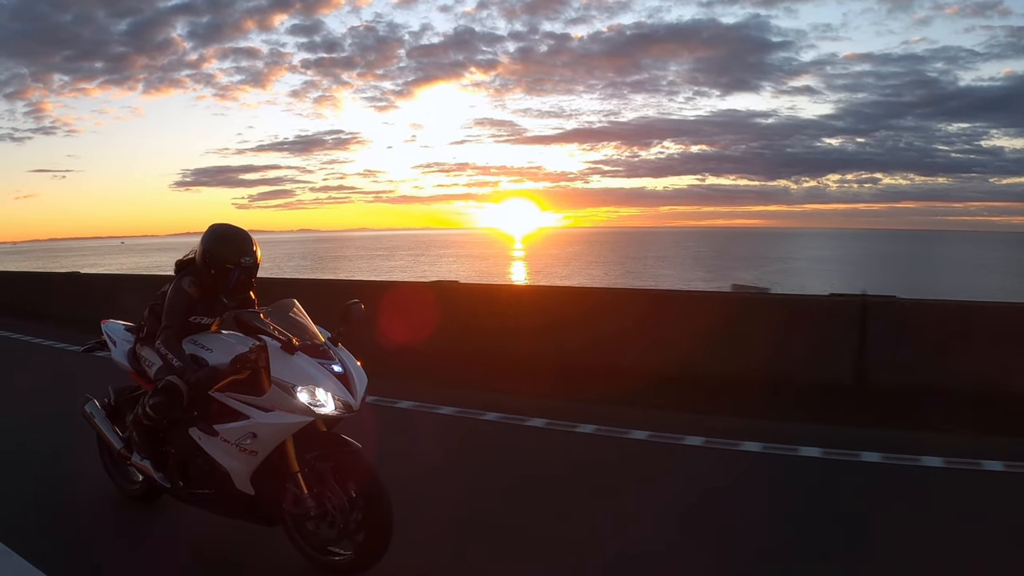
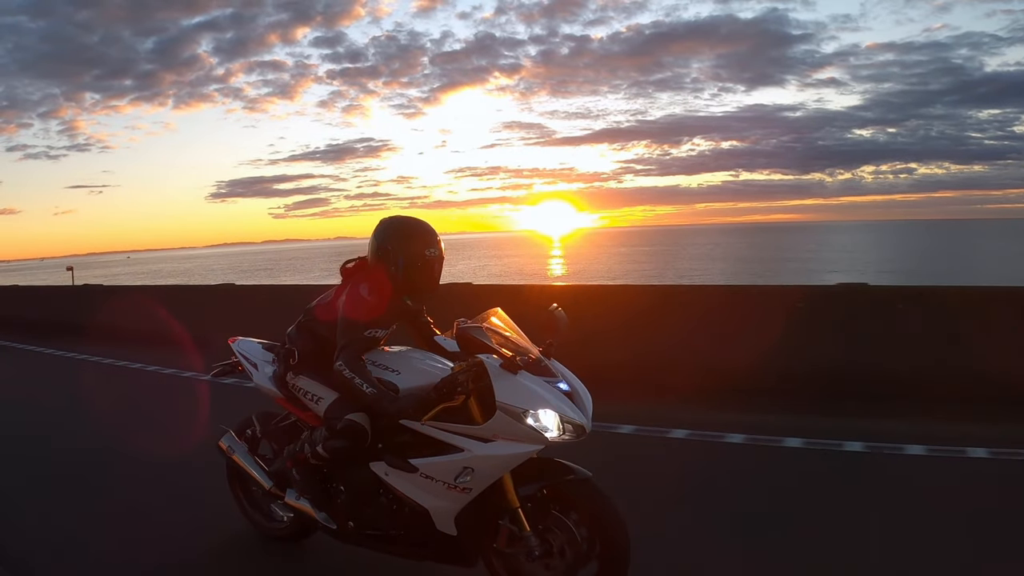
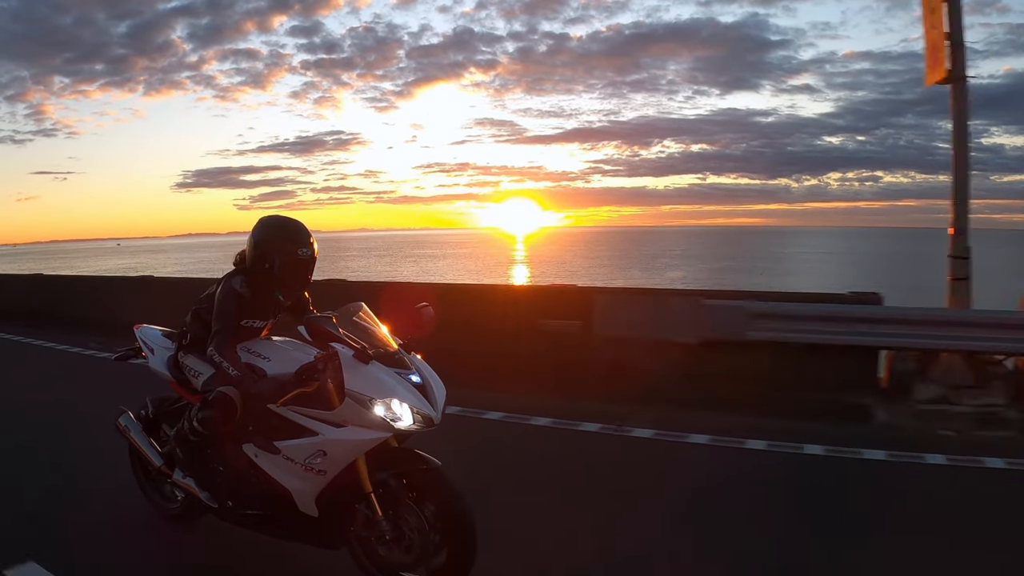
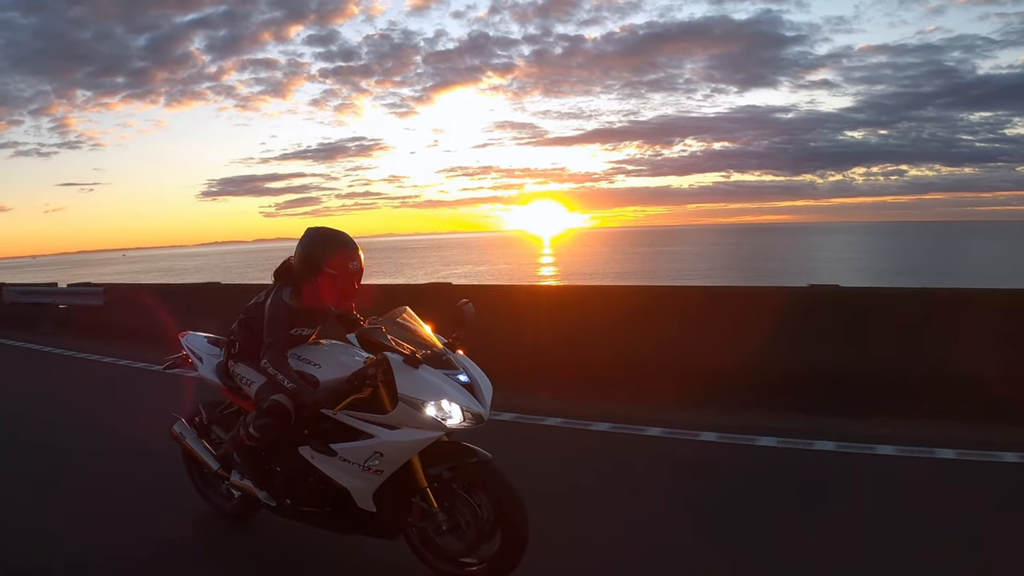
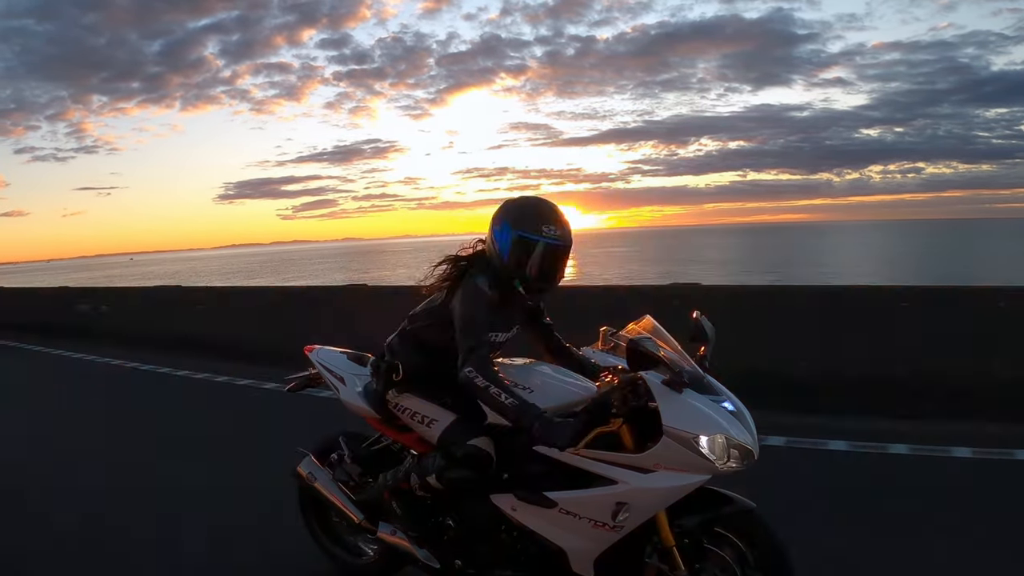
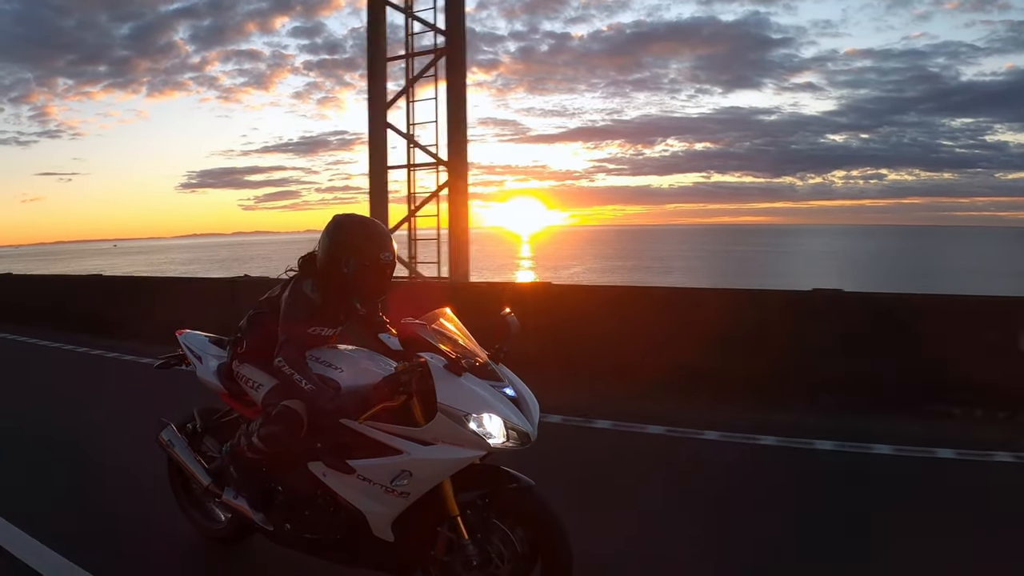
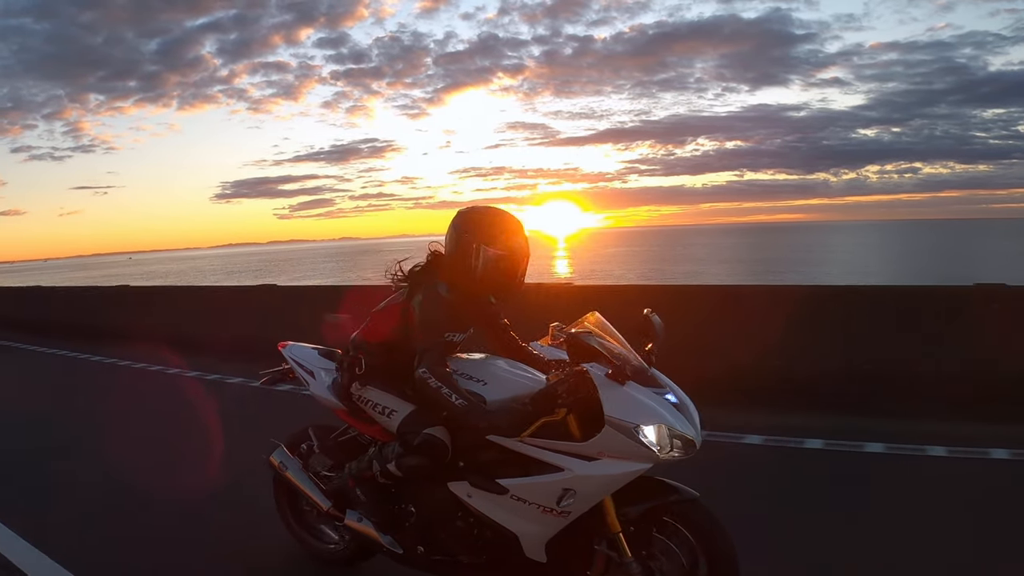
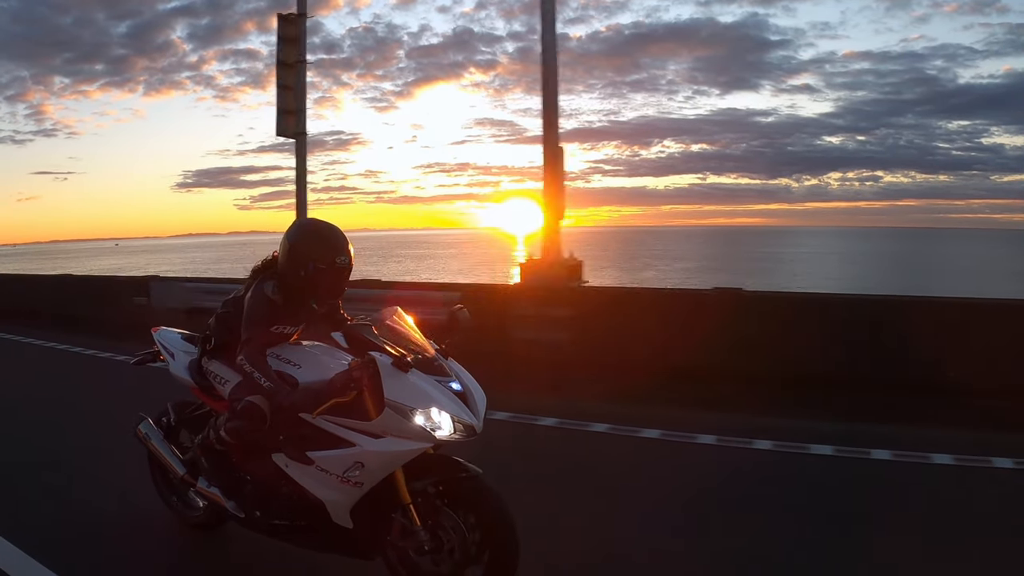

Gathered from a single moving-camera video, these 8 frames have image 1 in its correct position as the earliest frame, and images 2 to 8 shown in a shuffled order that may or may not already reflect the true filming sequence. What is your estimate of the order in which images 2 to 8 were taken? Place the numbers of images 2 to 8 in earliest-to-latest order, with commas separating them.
3, 8, 6, 4, 2, 7, 5
